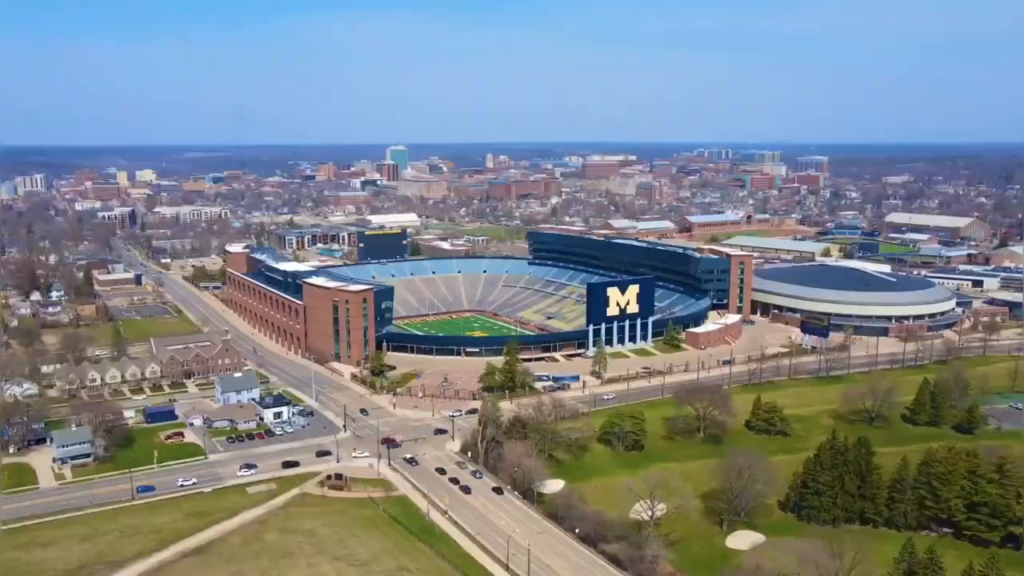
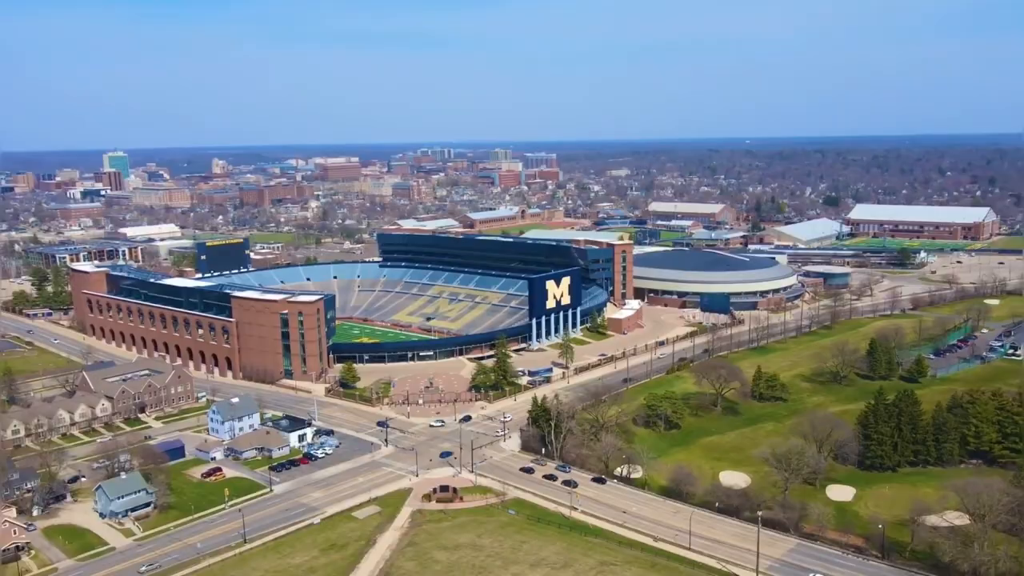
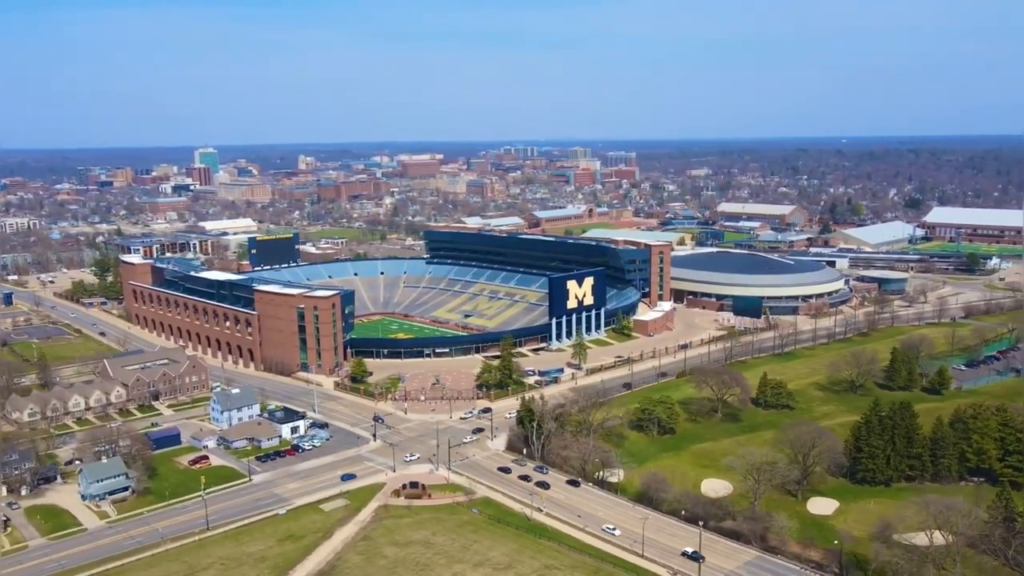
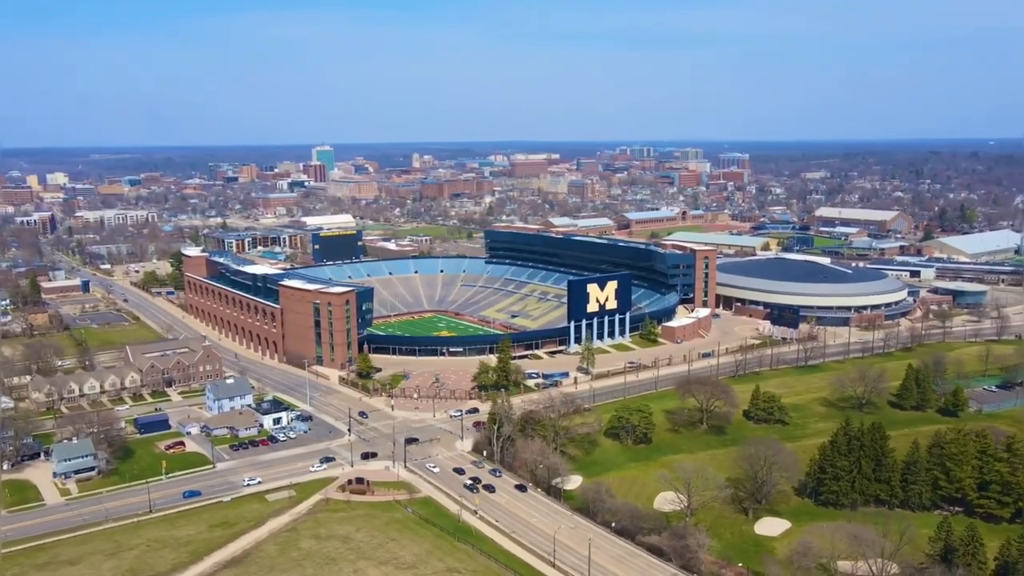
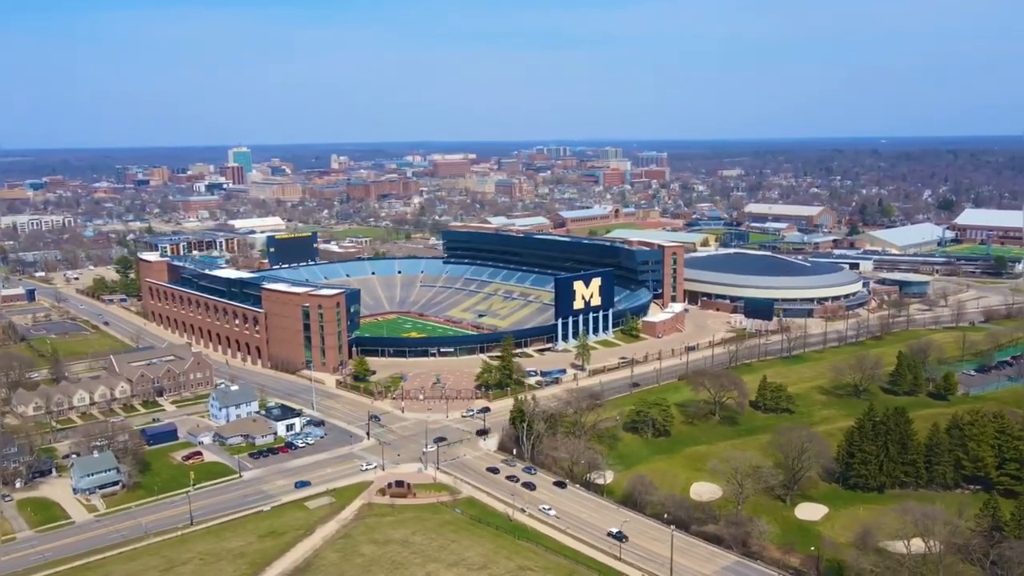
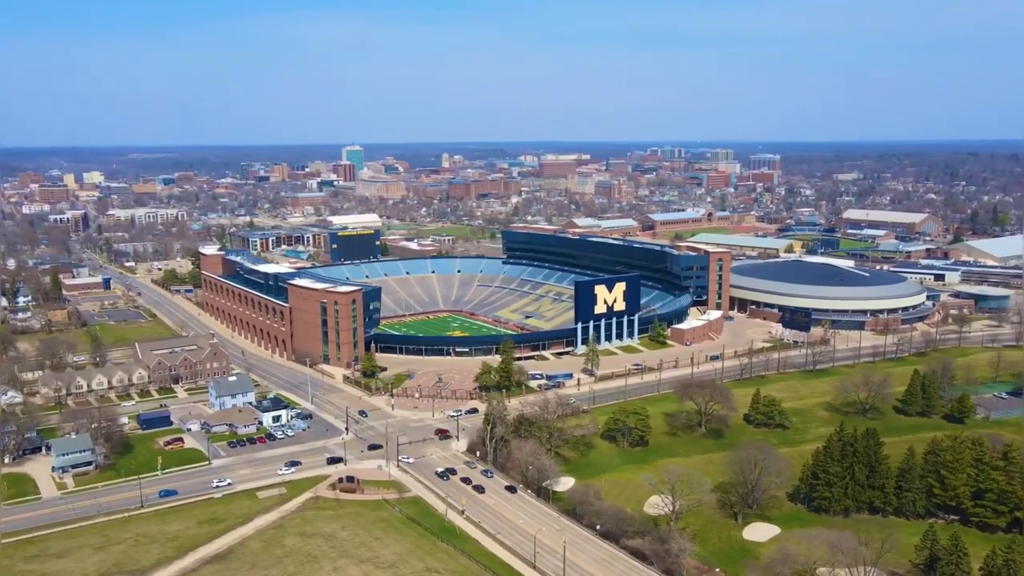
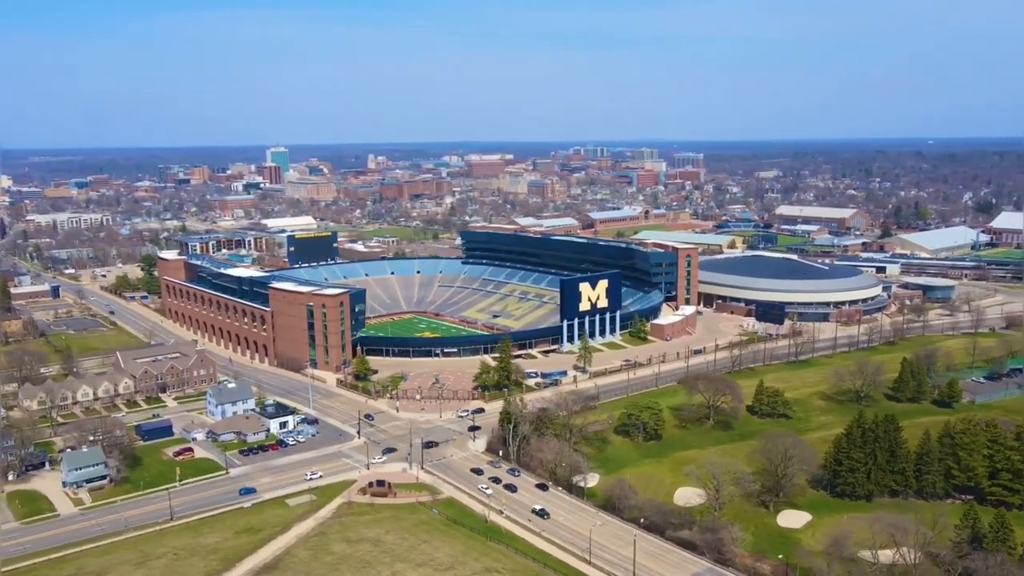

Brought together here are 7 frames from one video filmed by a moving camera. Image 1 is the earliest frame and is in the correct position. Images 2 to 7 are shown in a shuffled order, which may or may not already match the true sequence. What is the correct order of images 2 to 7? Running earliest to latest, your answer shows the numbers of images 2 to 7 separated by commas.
6, 4, 7, 5, 3, 2
